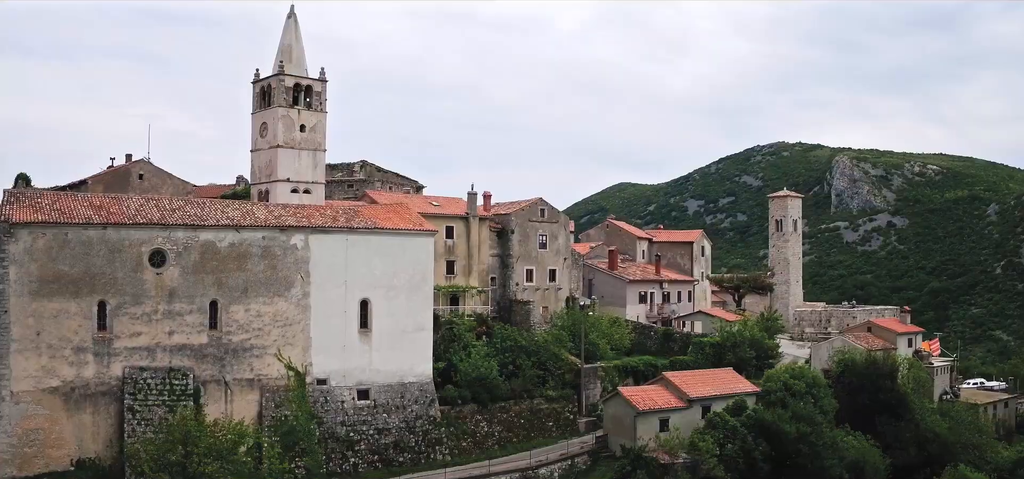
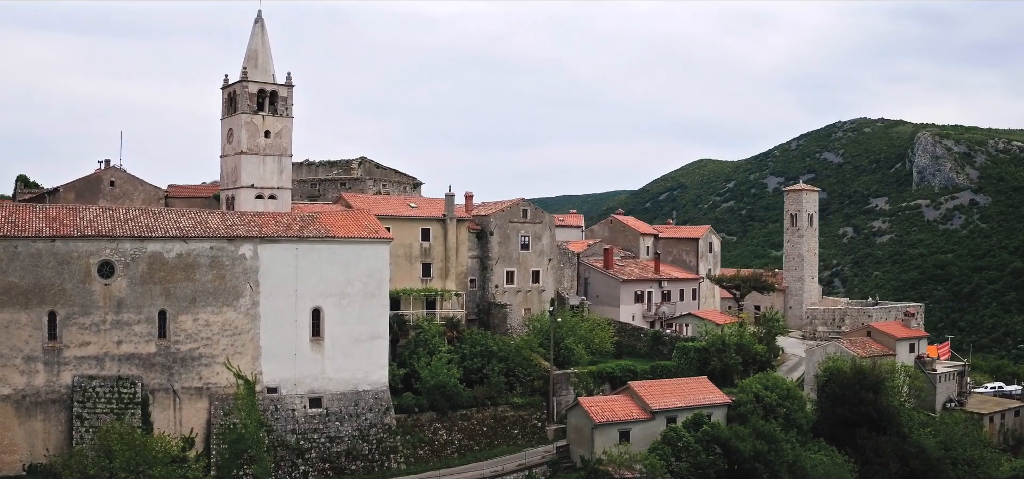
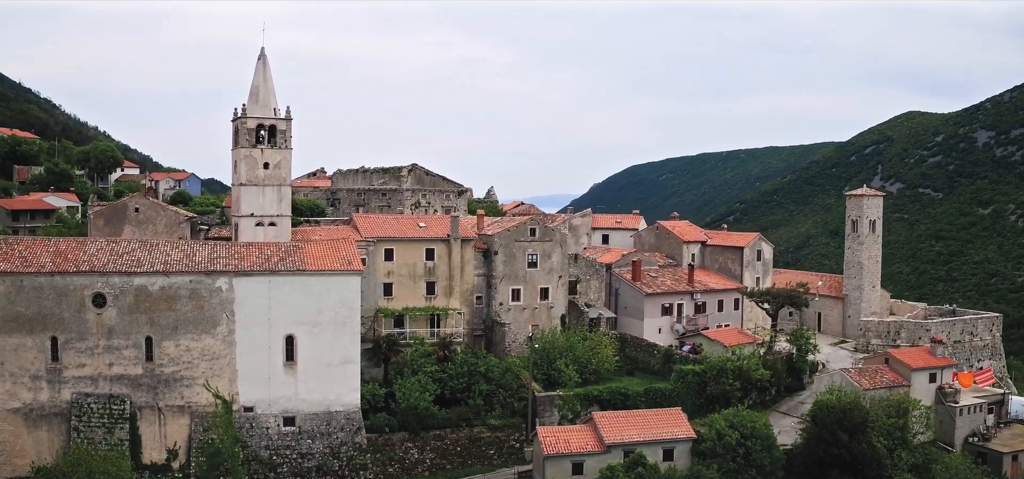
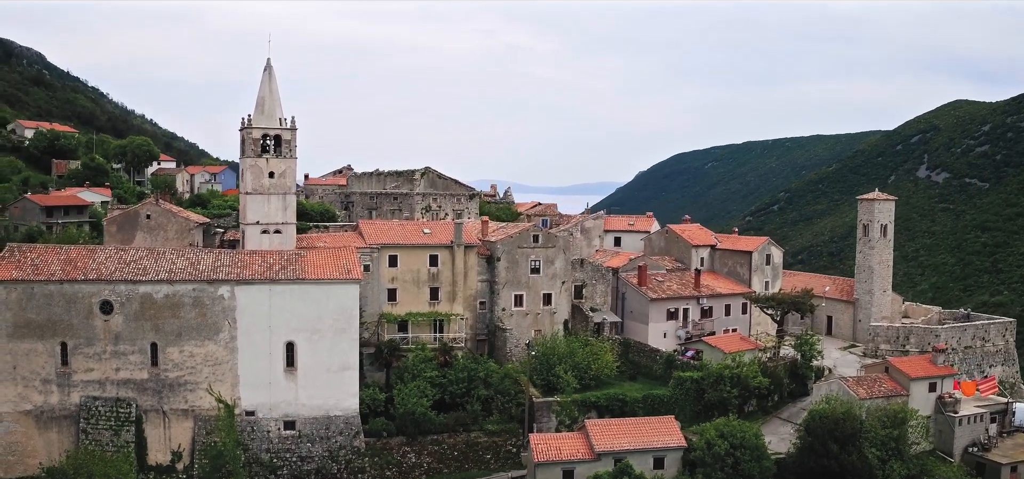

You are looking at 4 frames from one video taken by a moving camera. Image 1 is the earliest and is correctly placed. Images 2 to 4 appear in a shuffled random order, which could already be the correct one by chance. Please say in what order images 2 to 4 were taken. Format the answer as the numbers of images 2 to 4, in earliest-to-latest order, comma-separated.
2, 3, 4
